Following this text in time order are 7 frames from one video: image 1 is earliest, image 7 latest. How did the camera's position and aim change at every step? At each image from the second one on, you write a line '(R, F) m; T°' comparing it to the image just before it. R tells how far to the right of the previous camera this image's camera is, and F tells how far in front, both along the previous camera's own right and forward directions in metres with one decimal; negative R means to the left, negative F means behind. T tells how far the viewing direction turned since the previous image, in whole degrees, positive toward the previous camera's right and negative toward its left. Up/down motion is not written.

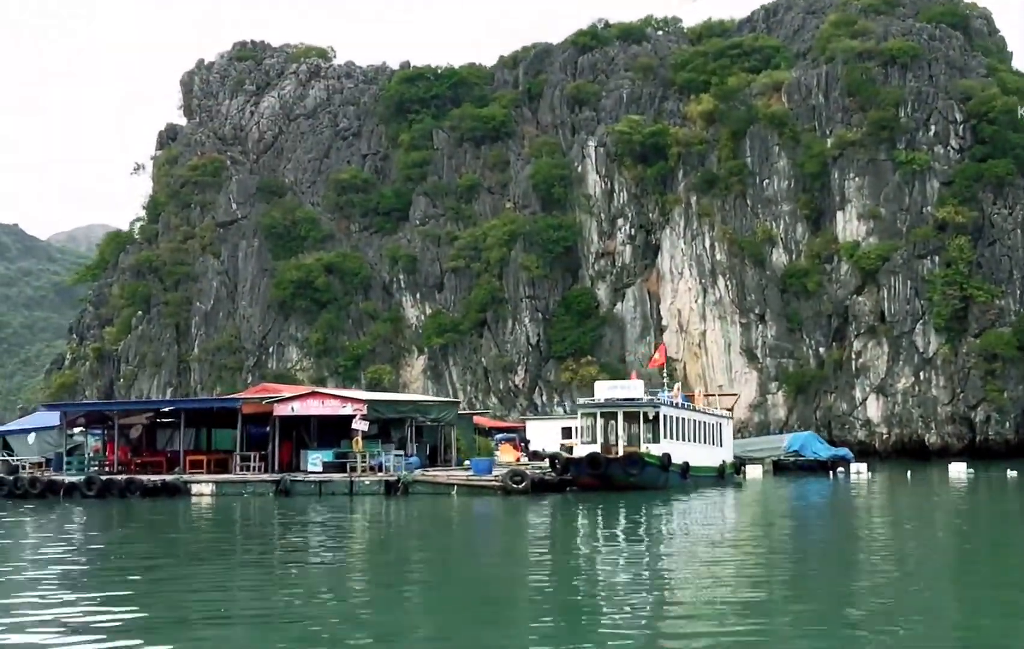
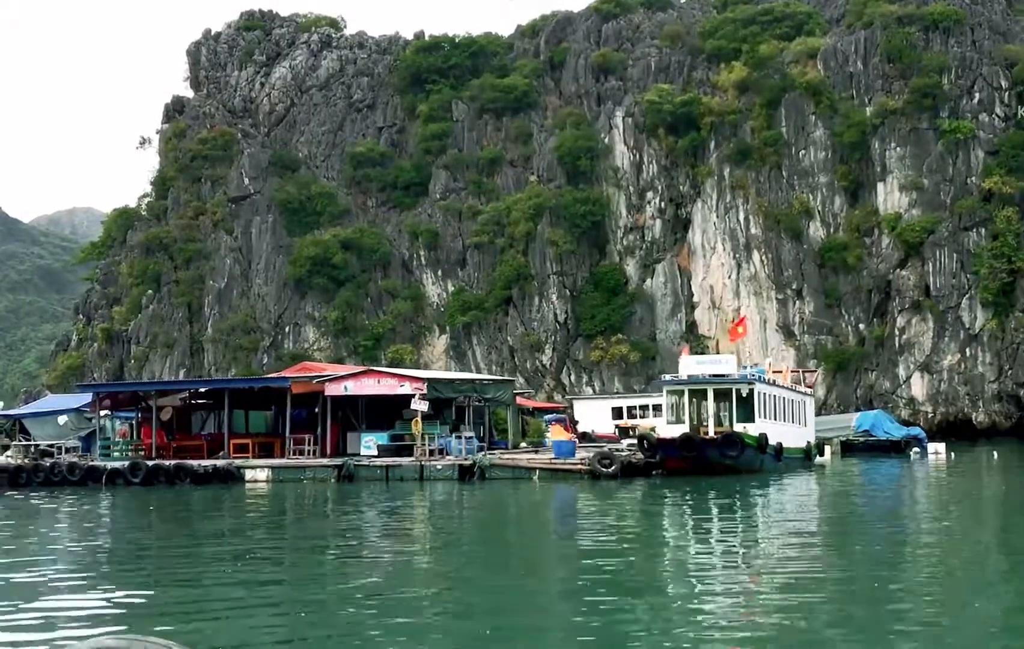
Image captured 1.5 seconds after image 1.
(-1.7, +2.0) m; +1°
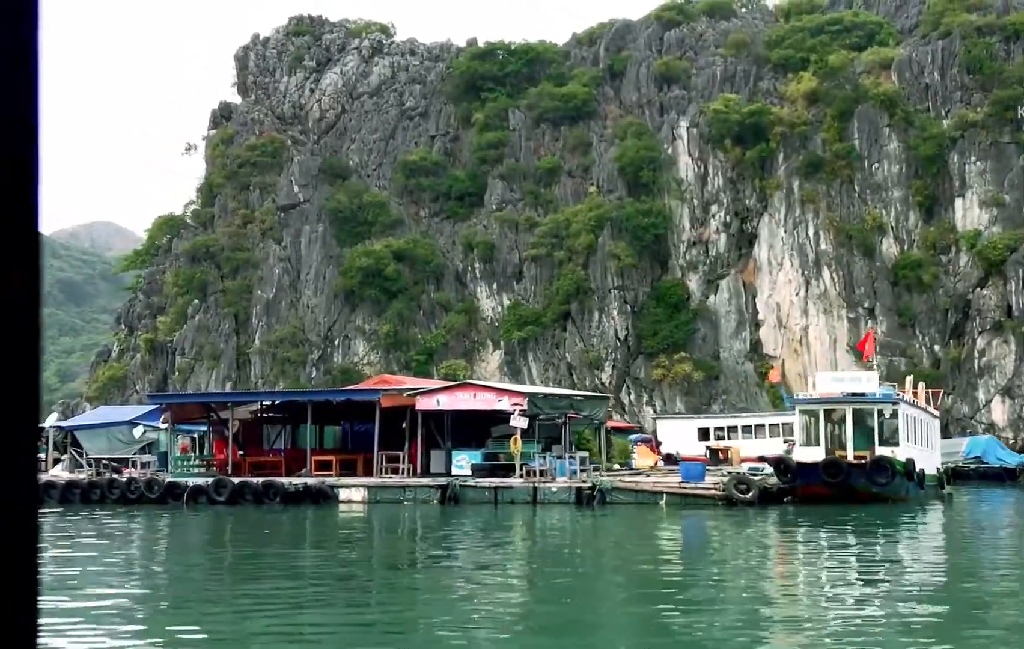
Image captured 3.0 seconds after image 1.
(-1.7, +1.9) m; -1°
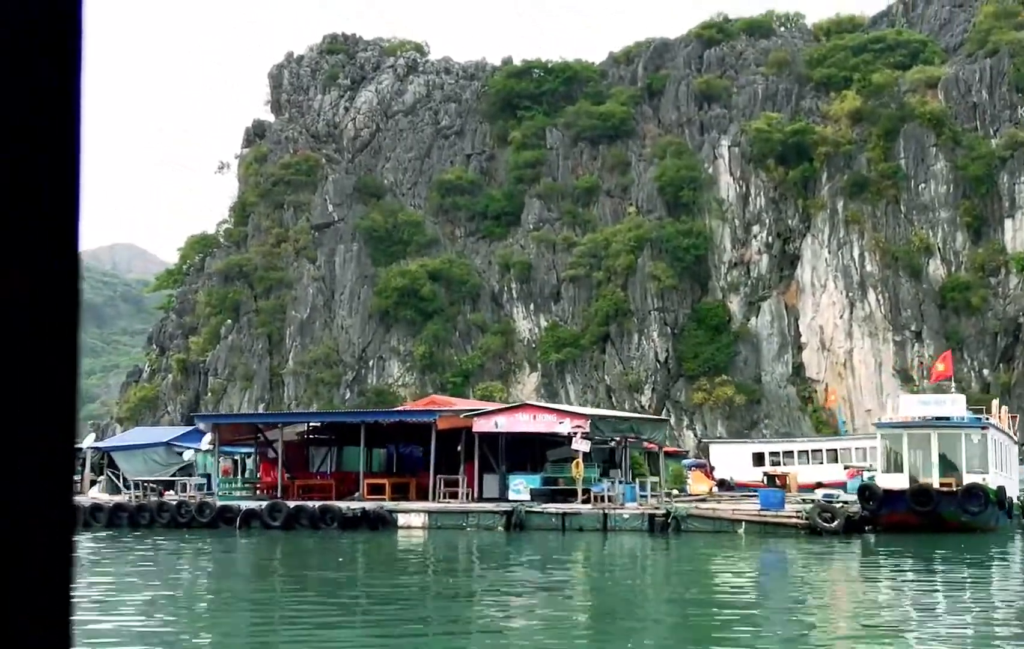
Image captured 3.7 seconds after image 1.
(-0.8, +0.9) m; -1°
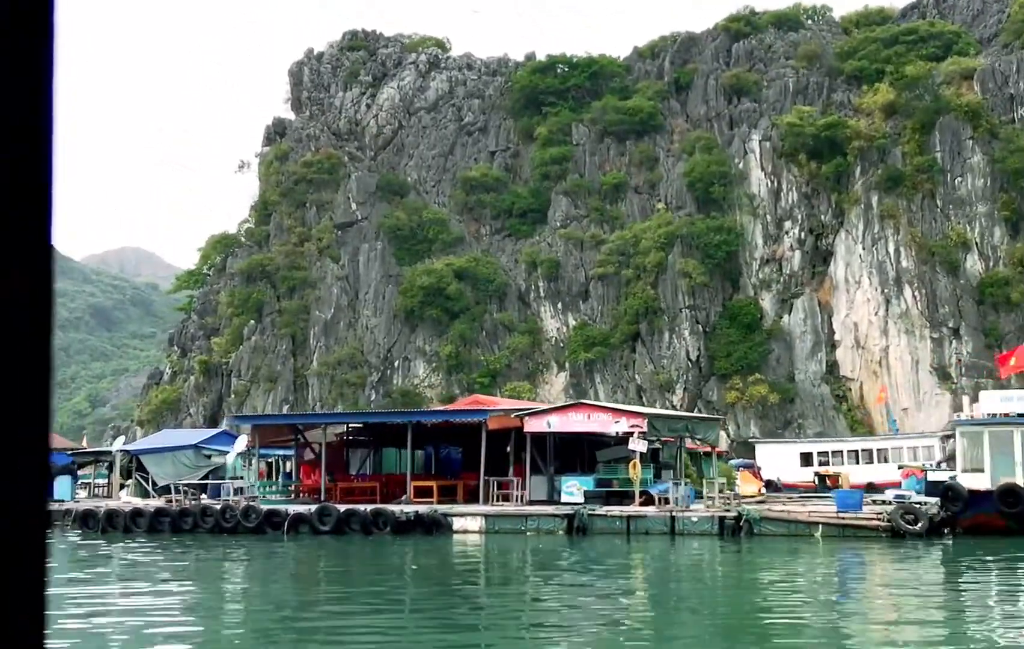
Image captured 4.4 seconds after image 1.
(-0.8, +0.9) m; 0°
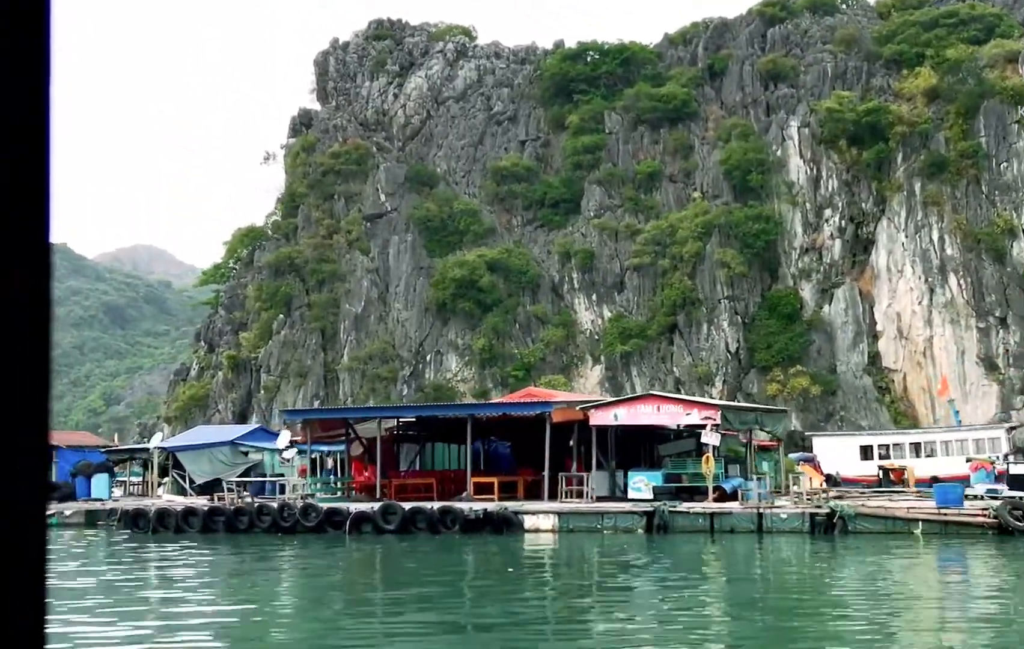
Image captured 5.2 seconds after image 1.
(-0.9, +1.0) m; 0°
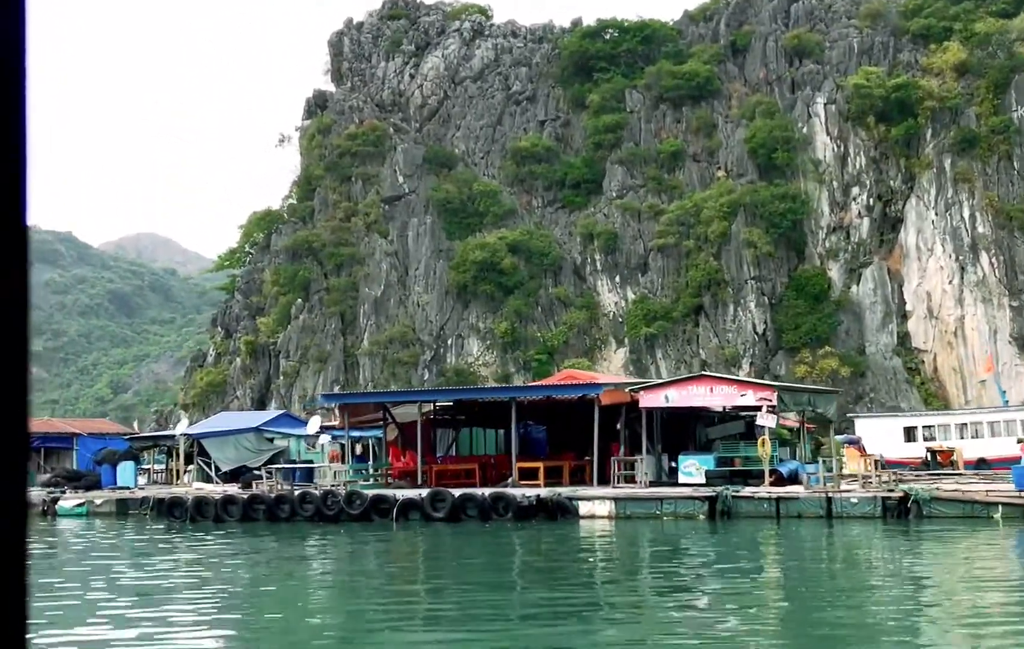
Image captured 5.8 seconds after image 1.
(-0.7, +0.8) m; 0°
